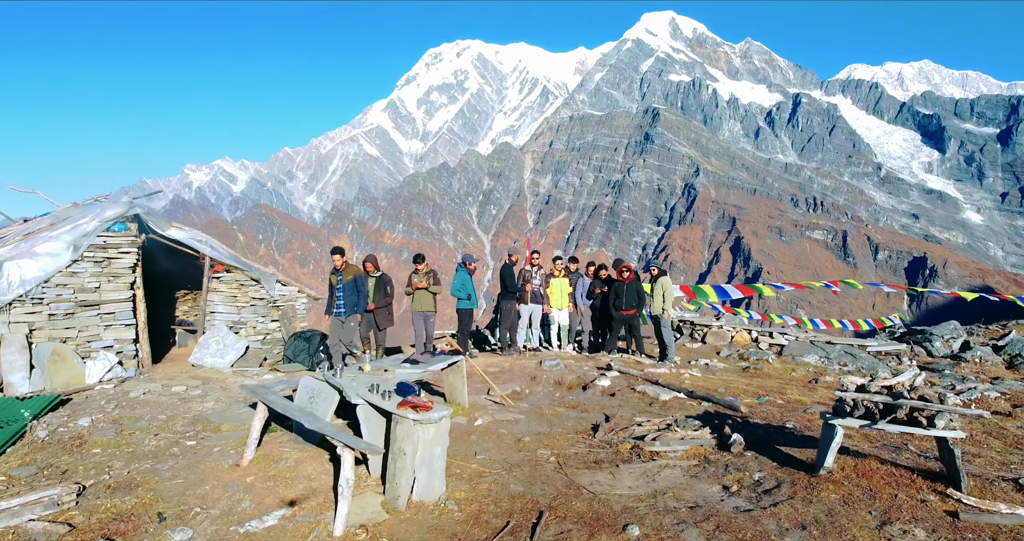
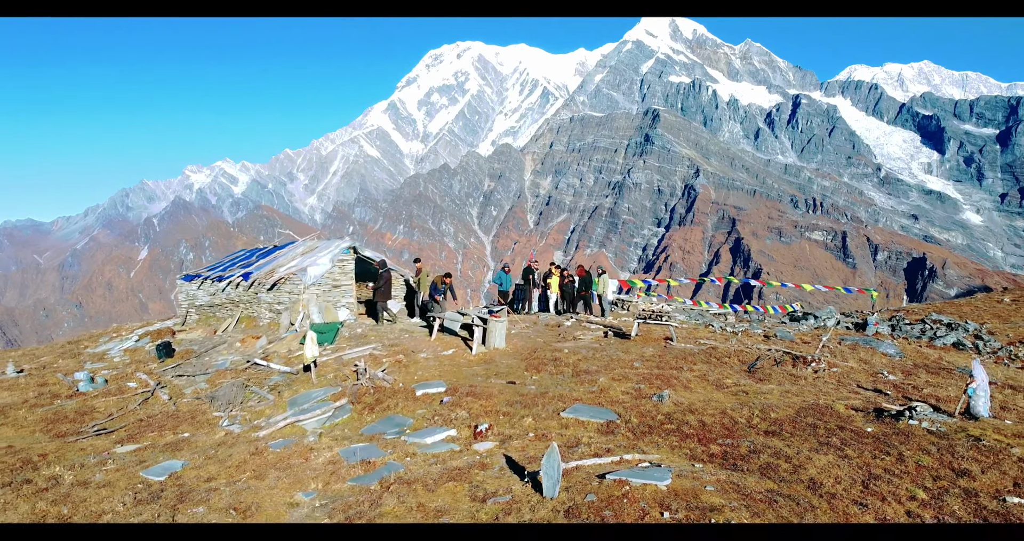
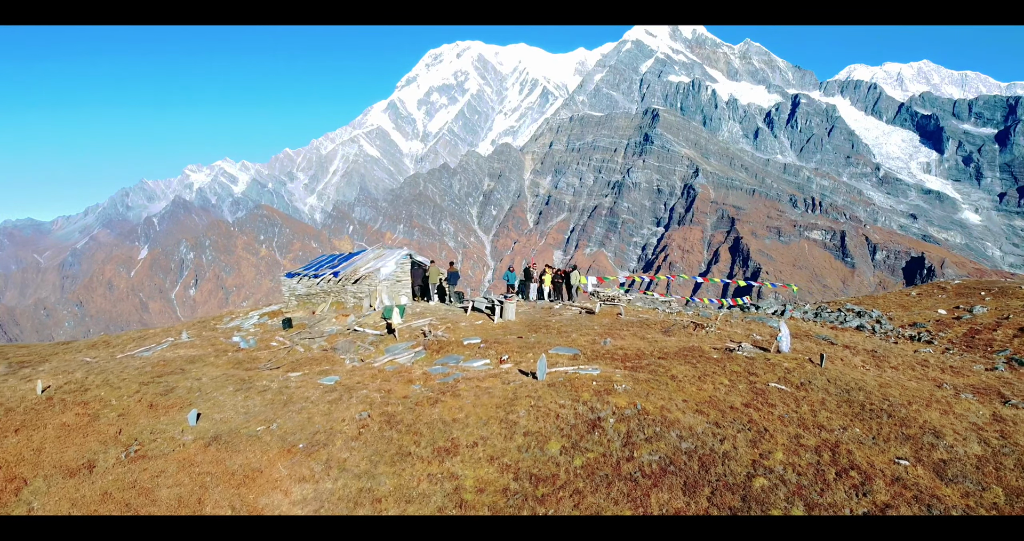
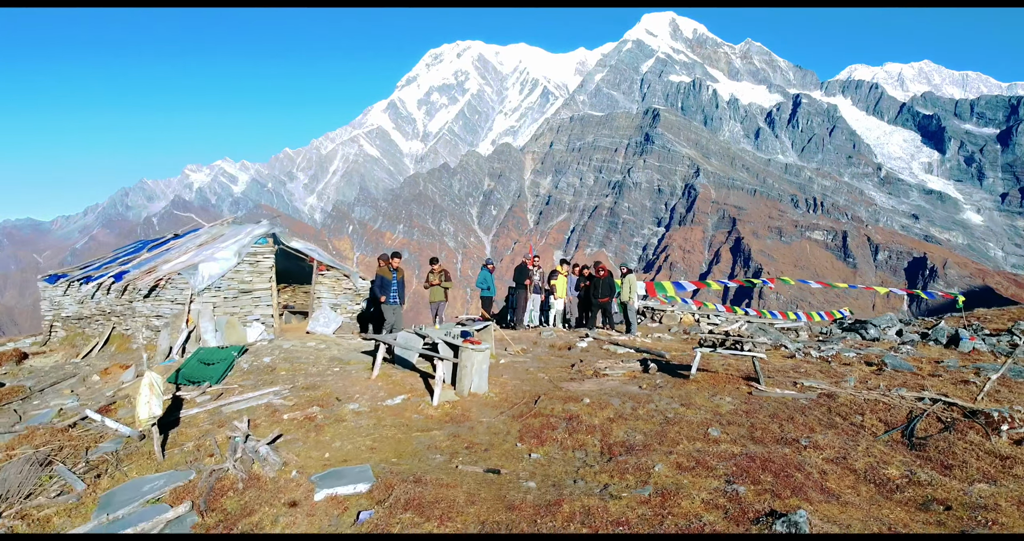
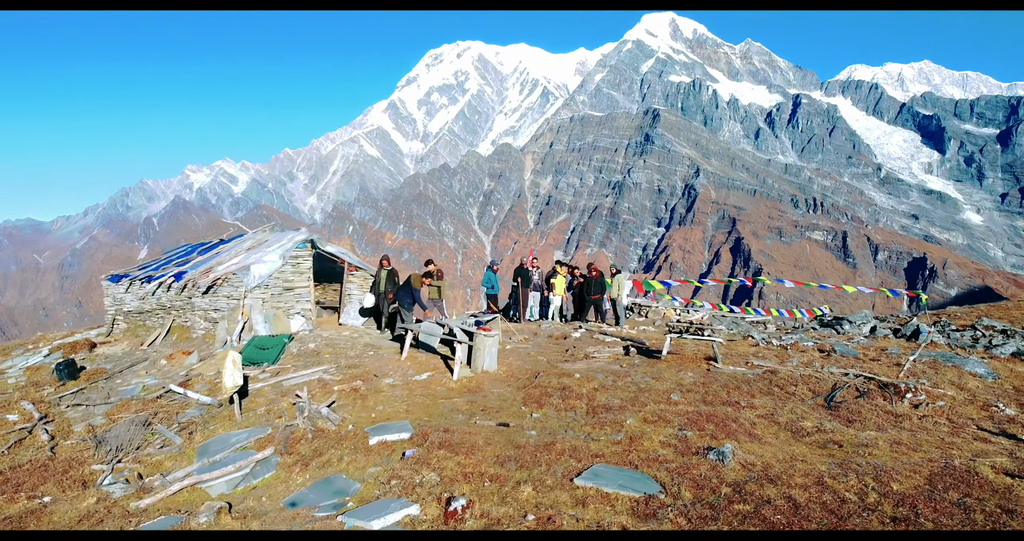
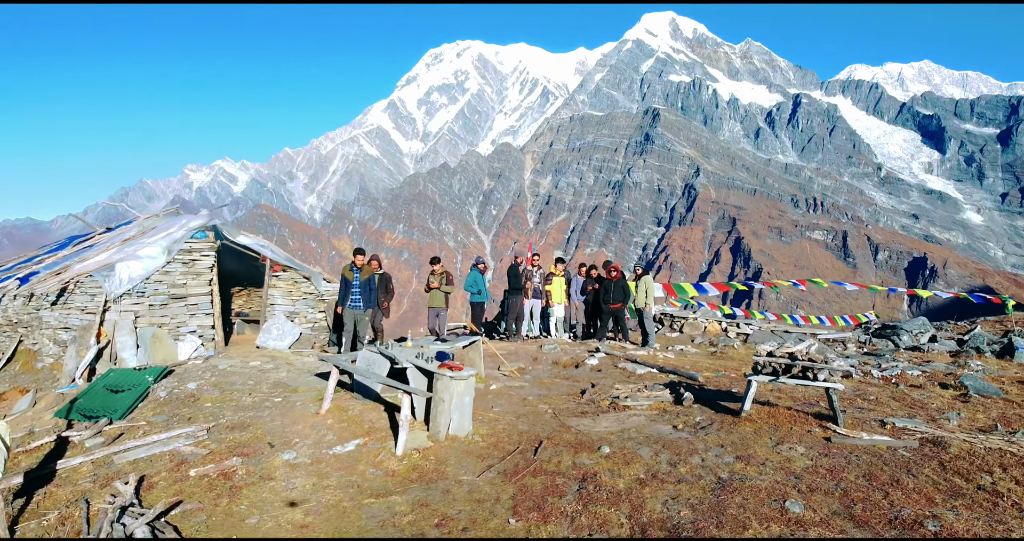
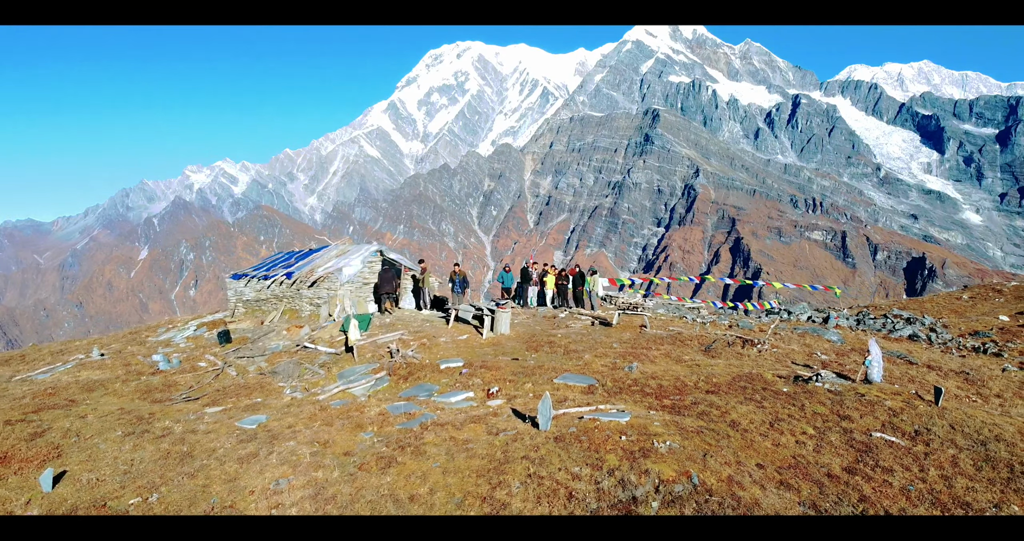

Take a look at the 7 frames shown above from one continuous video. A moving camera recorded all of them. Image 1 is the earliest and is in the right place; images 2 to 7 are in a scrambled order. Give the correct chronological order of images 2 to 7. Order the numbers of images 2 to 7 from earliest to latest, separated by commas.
6, 4, 5, 2, 7, 3
